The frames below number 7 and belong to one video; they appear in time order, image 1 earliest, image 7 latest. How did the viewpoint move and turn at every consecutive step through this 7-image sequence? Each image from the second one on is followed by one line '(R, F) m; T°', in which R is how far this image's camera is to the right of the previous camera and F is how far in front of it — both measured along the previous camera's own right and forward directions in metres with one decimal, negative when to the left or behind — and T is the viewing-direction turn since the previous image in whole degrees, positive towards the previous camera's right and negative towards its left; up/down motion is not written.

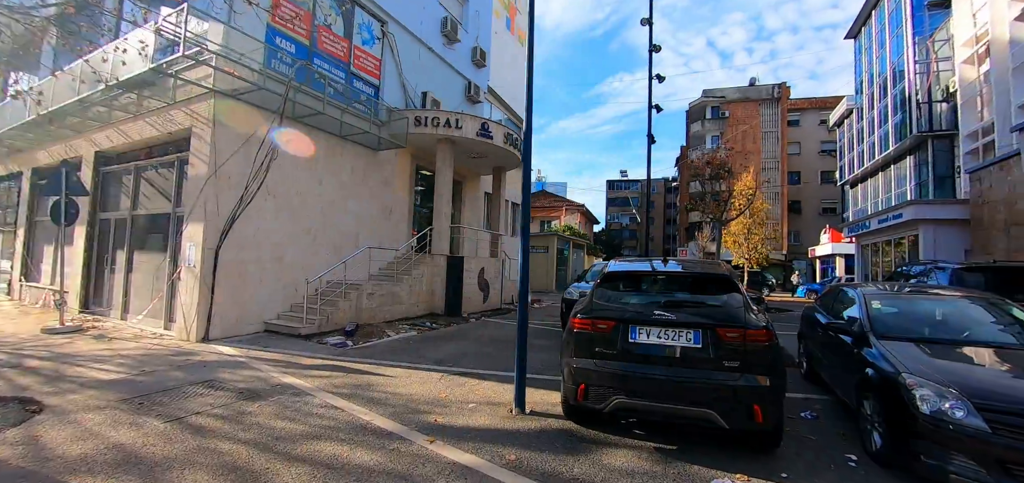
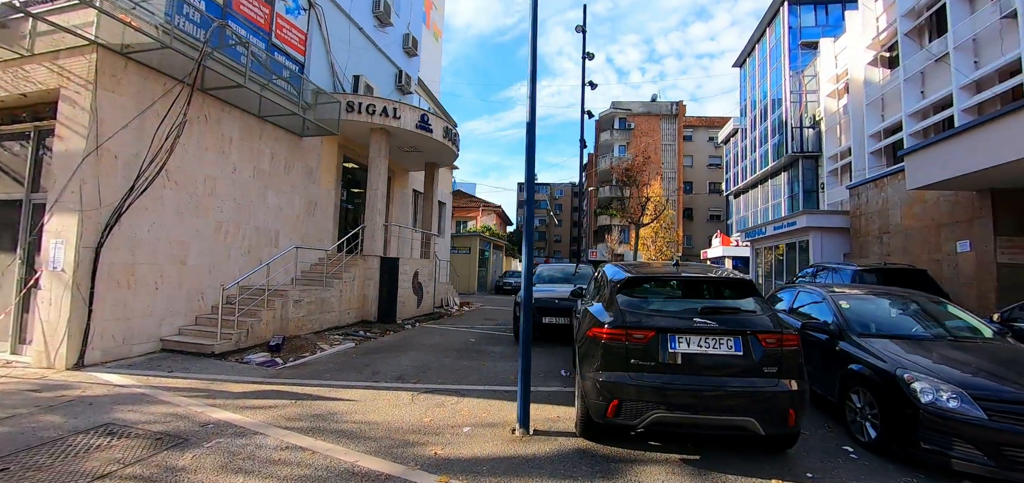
(-1.0, +0.6) m; +13°
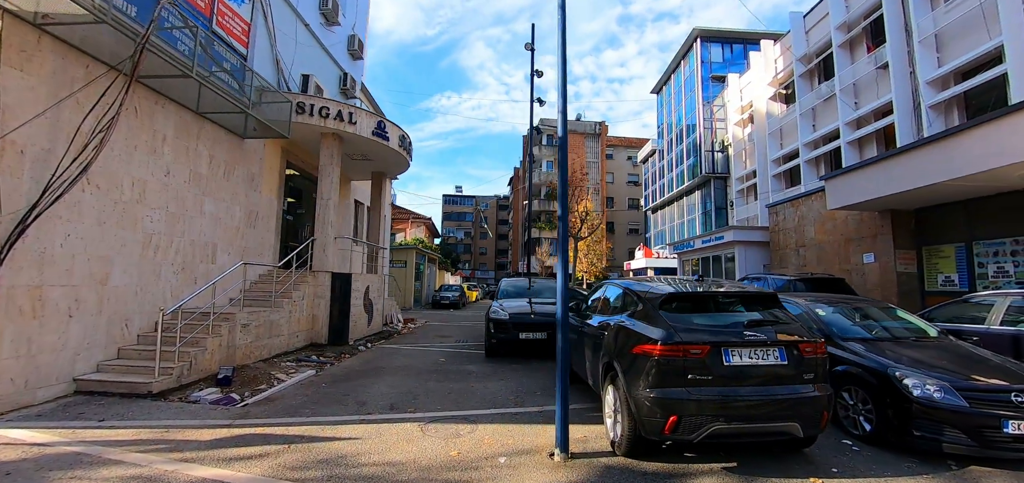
(-1.2, +0.3) m; +11°
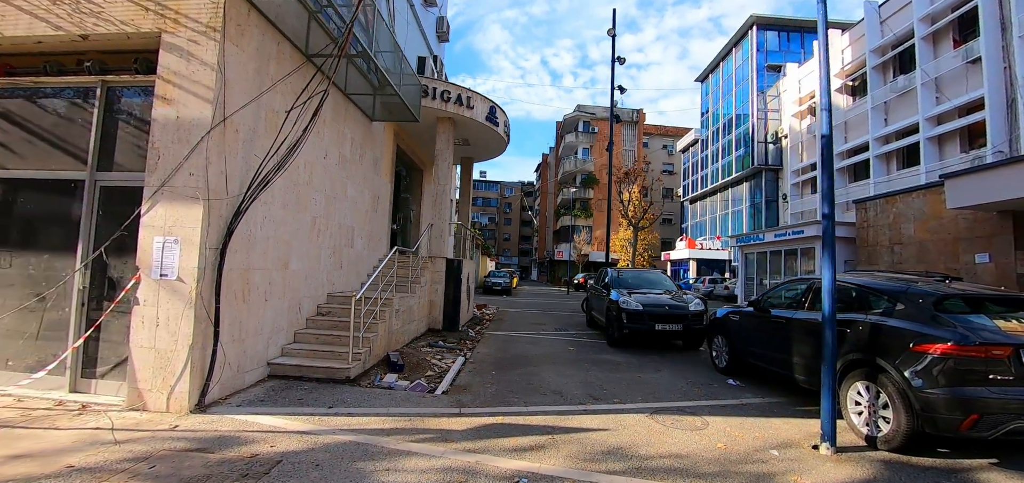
(-2.7, +0.1) m; 0°
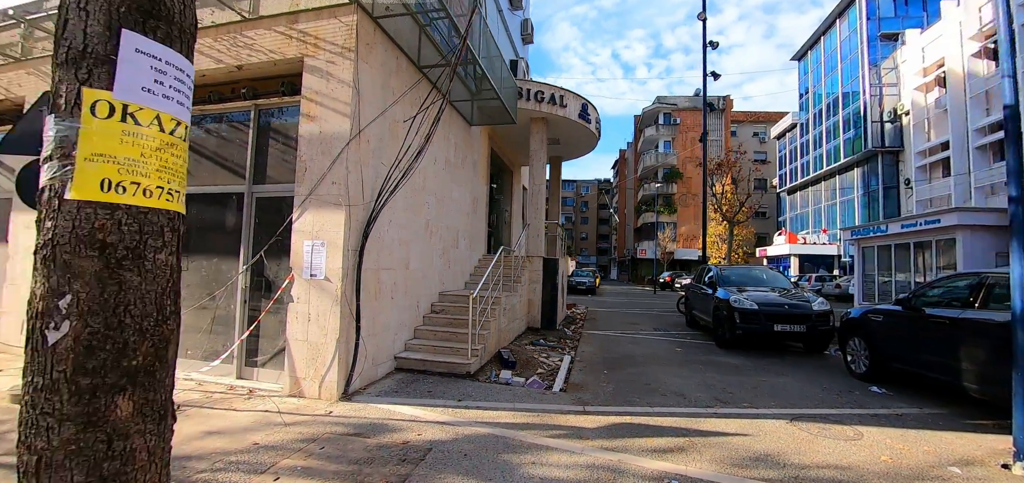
(-0.6, 0.0) m; -9°
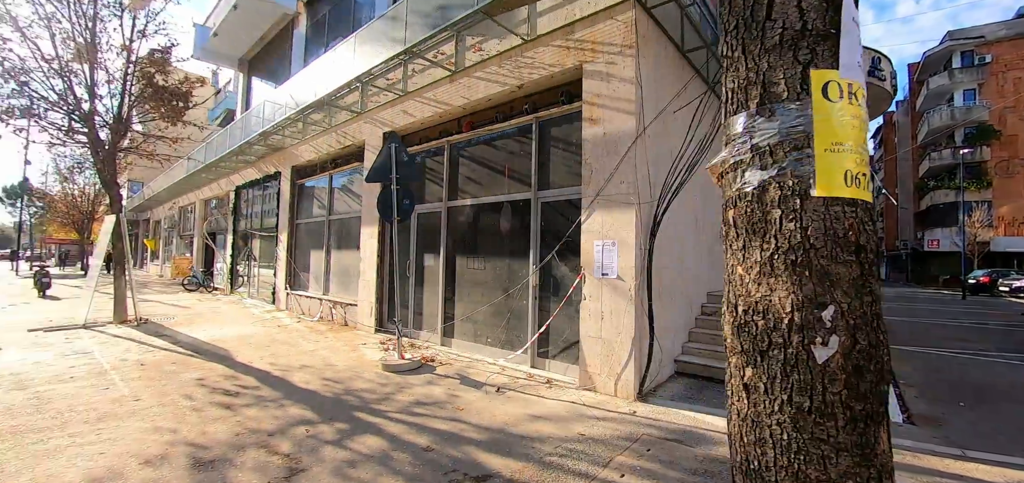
(-1.2, -0.1) m; -25°
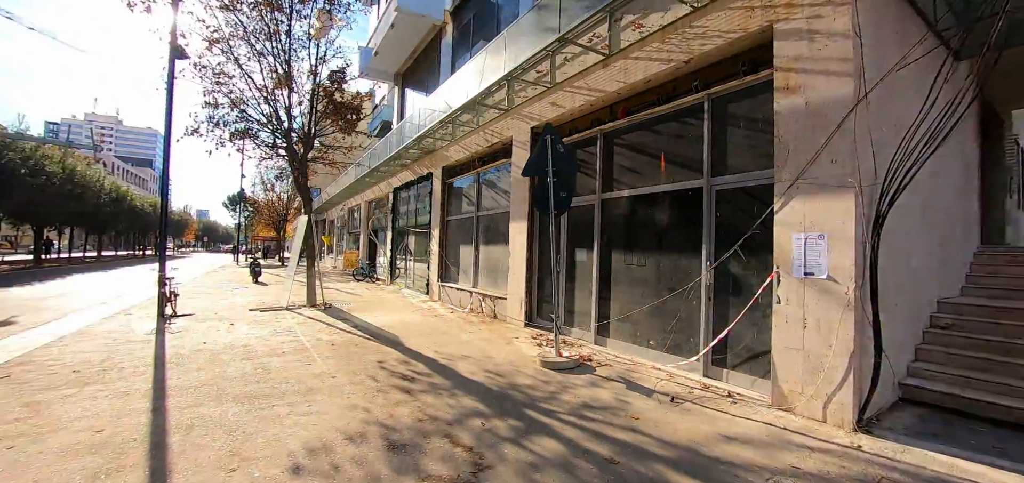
(-0.6, +0.2) m; -16°
